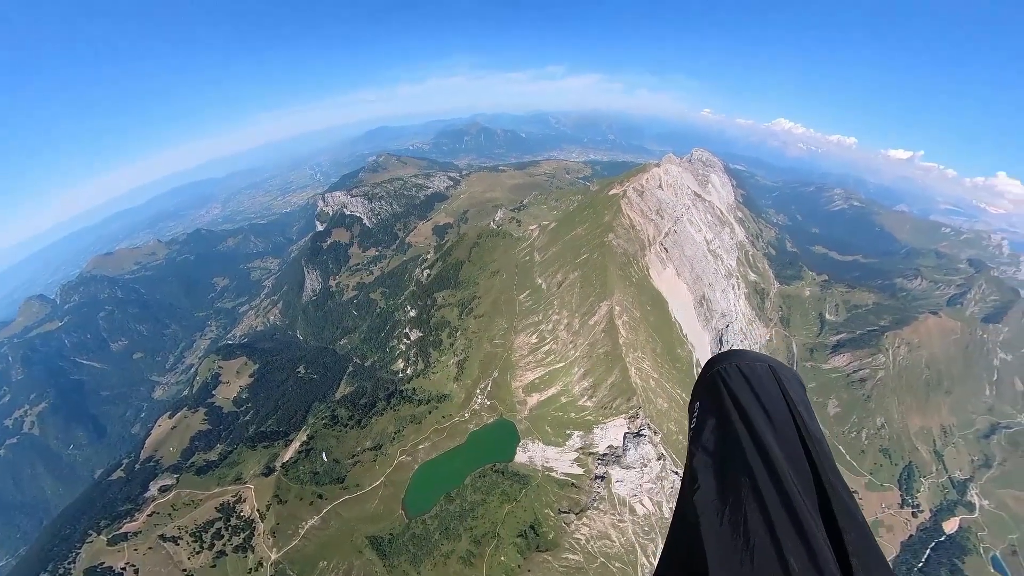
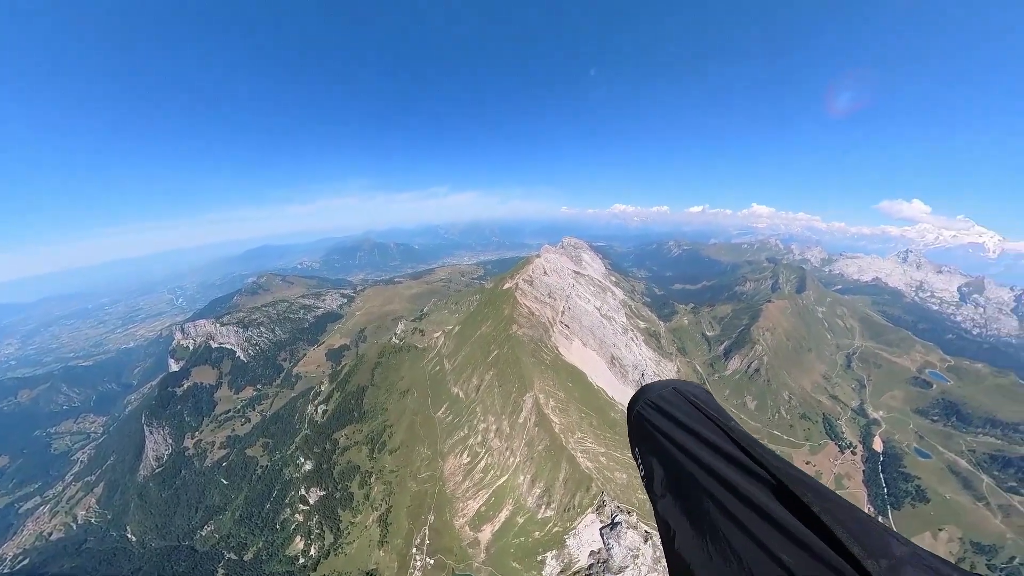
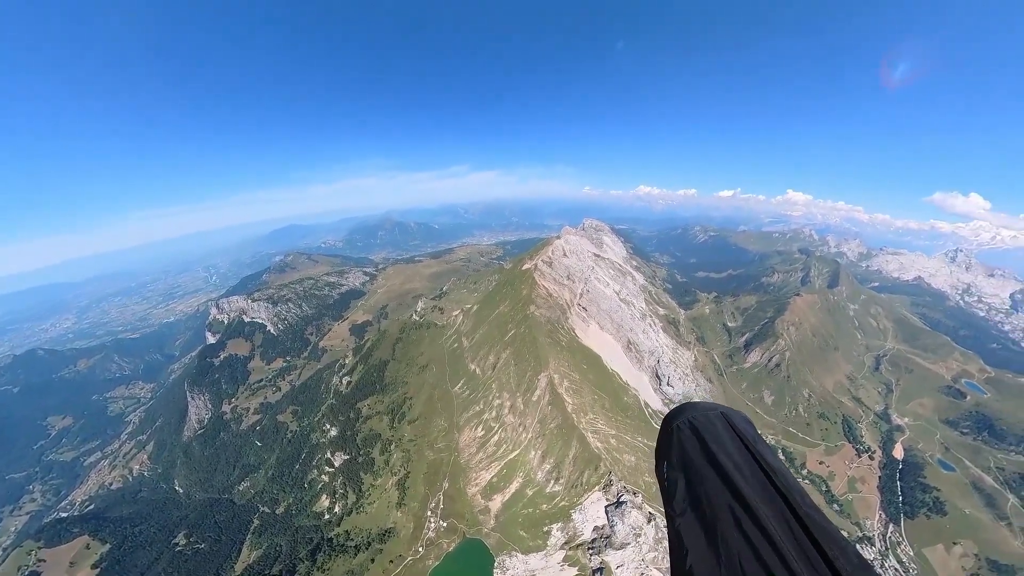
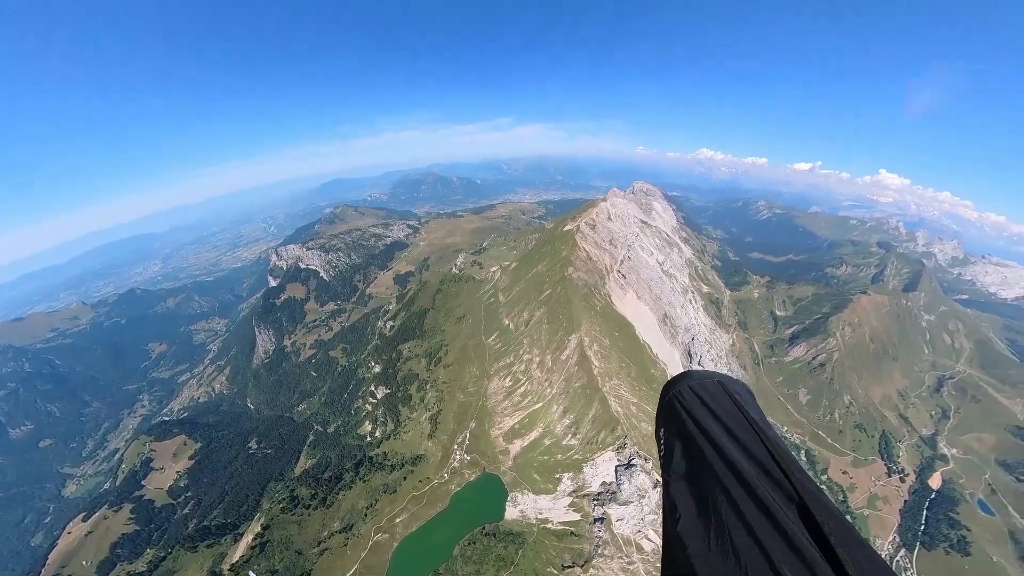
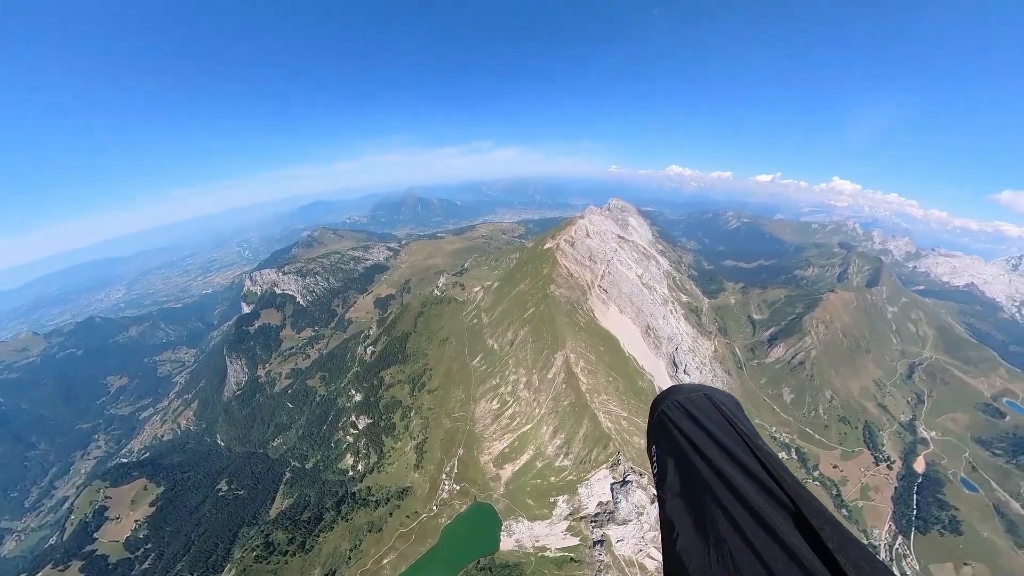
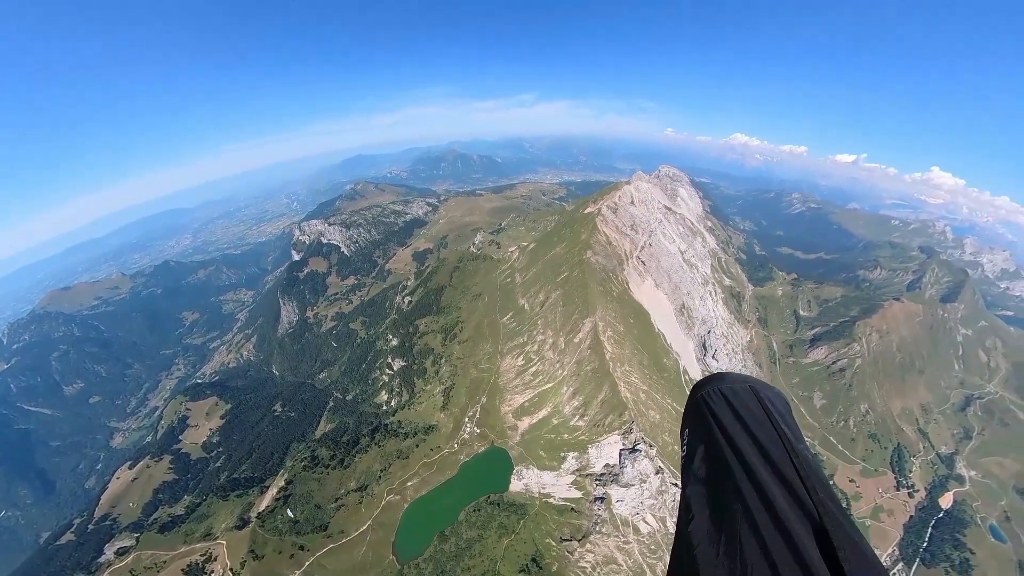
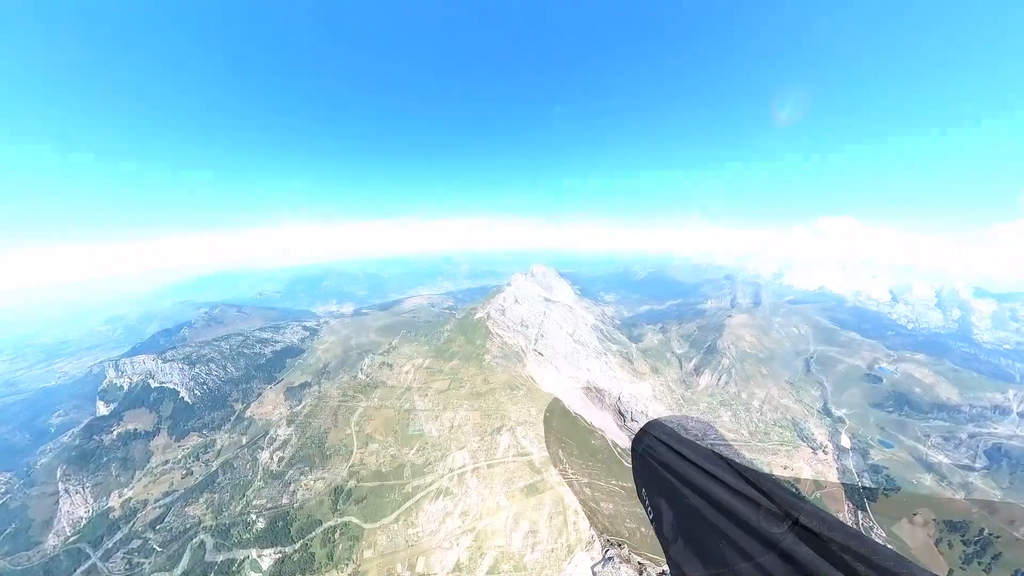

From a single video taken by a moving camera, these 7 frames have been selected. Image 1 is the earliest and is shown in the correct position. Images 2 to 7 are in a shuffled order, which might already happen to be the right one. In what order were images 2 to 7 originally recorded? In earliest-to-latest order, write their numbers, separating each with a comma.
6, 4, 5, 3, 2, 7
